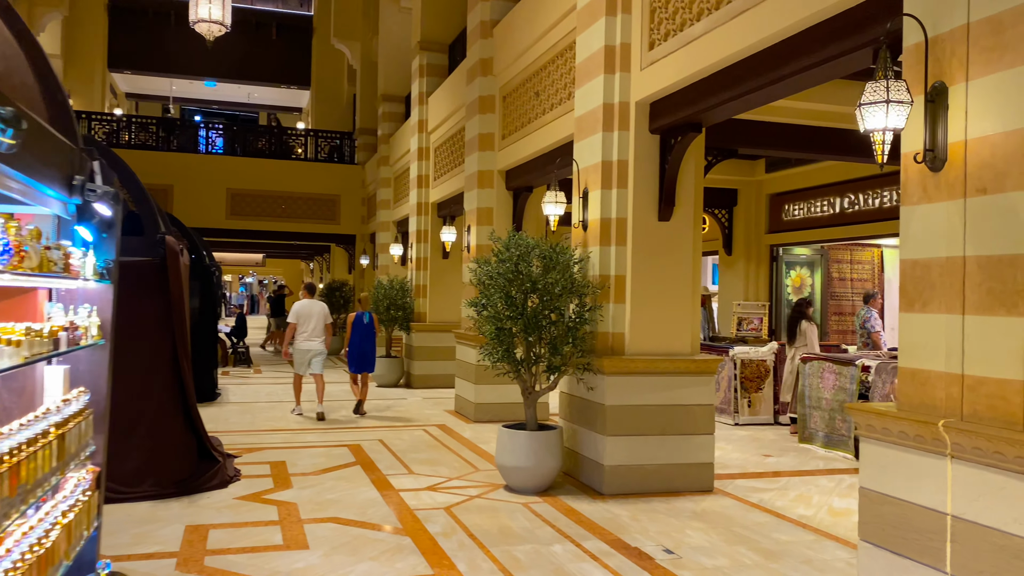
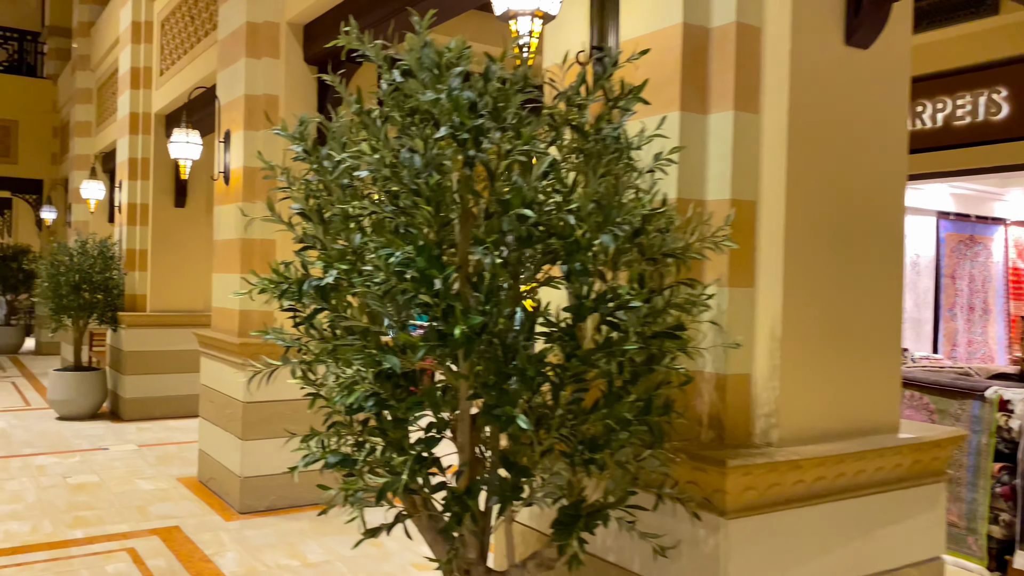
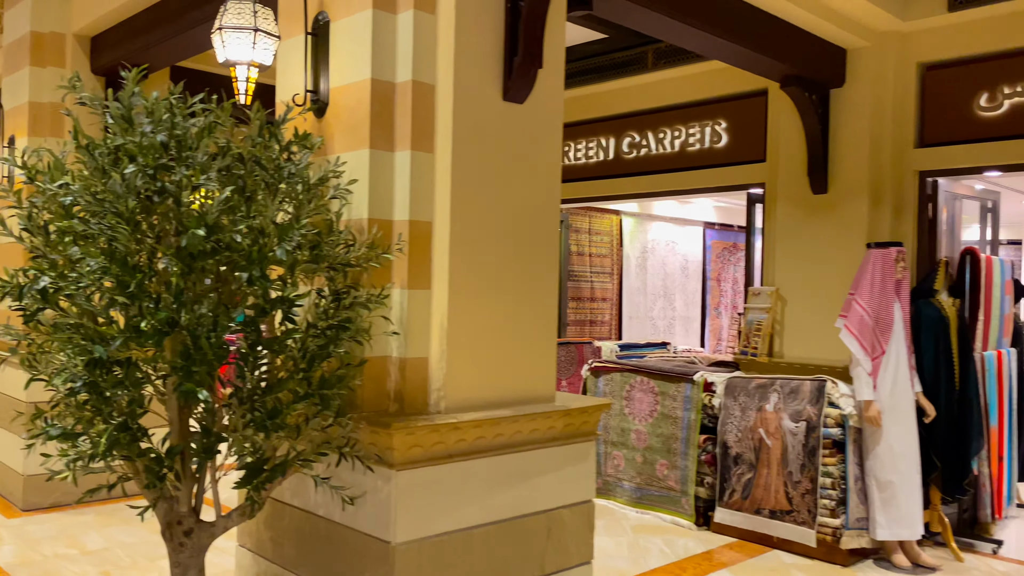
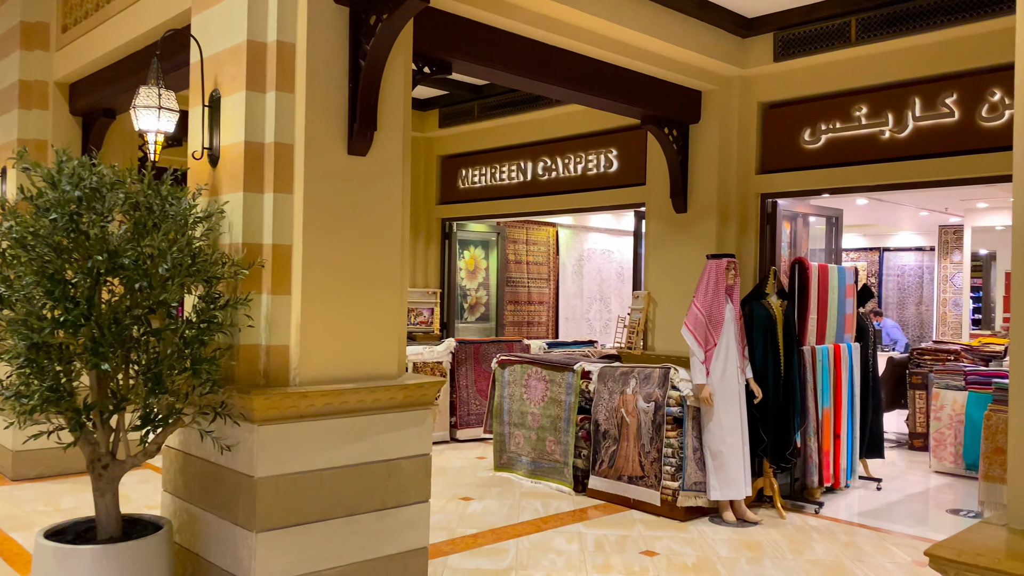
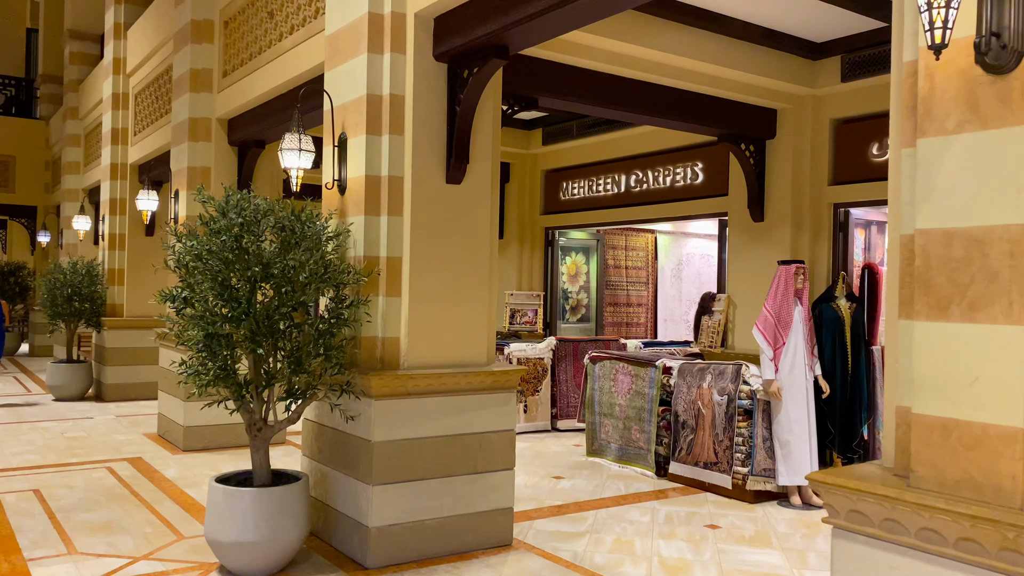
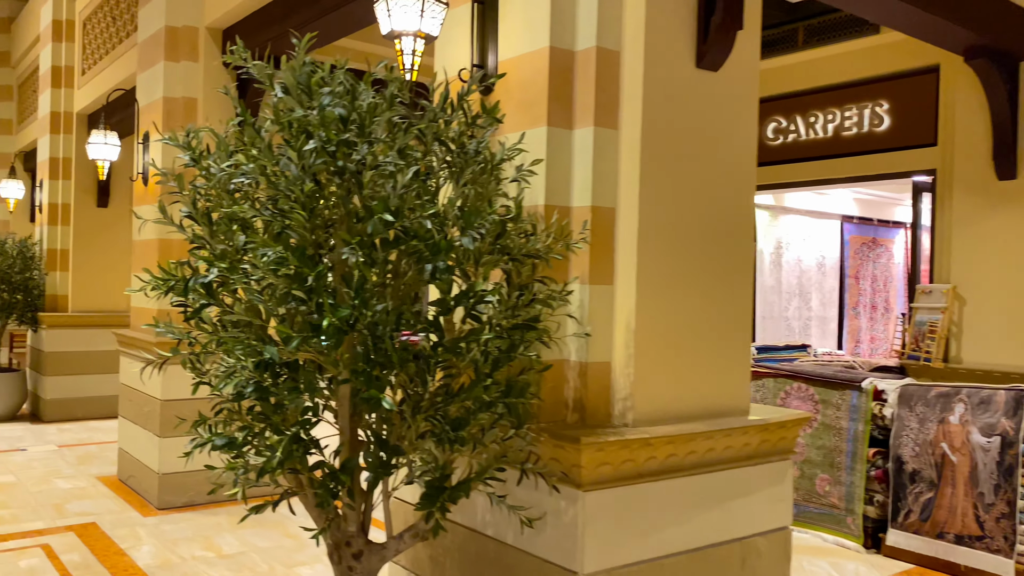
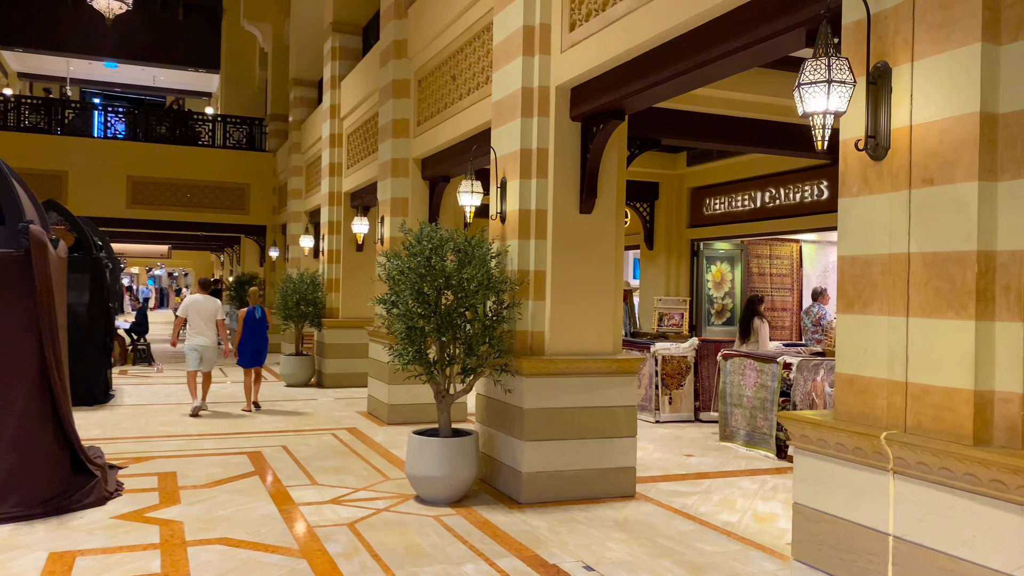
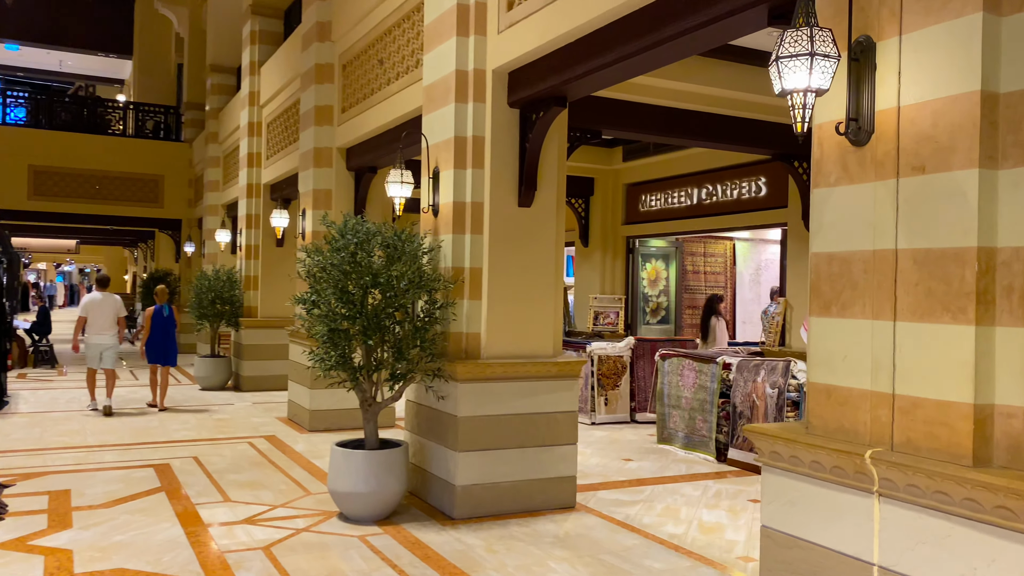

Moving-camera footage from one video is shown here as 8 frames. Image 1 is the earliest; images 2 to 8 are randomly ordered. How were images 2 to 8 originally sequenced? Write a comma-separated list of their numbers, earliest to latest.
7, 8, 5, 4, 3, 6, 2
